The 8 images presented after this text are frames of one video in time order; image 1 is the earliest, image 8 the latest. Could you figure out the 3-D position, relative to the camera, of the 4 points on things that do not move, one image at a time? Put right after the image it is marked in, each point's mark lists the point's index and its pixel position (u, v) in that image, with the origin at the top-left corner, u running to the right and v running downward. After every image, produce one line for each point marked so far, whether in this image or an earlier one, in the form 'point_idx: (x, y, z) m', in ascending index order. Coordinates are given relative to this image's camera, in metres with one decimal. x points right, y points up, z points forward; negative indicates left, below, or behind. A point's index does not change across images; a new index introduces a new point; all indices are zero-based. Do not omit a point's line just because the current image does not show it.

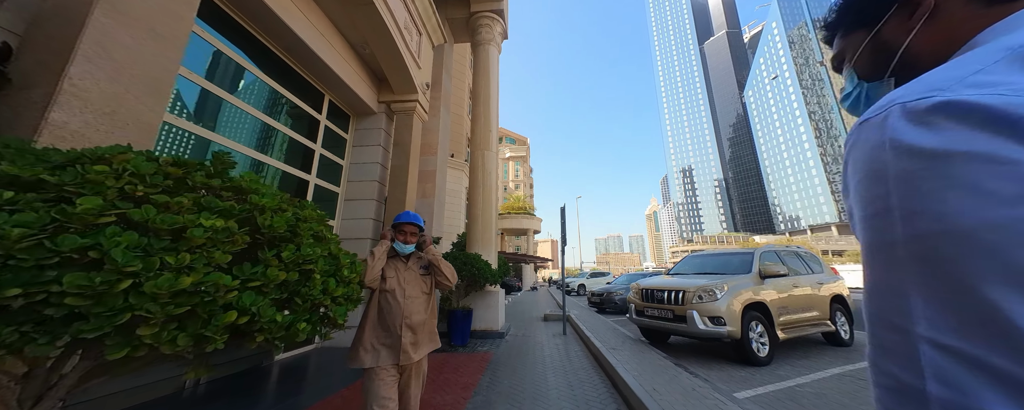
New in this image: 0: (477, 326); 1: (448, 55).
0: (-0.7, -2.5, +5.8) m
1: (-1.8, +4.1, +7.7) m
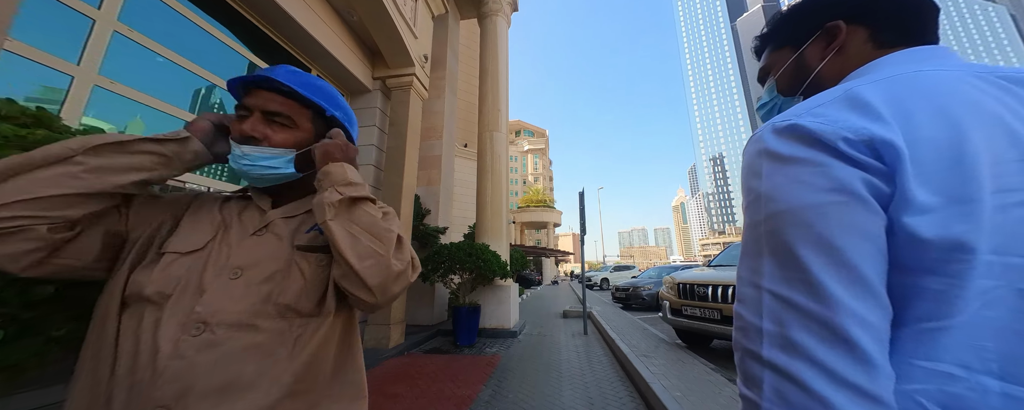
0: (-0.5, -2.2, +5.3) m
1: (-1.5, +4.4, +7.1) m
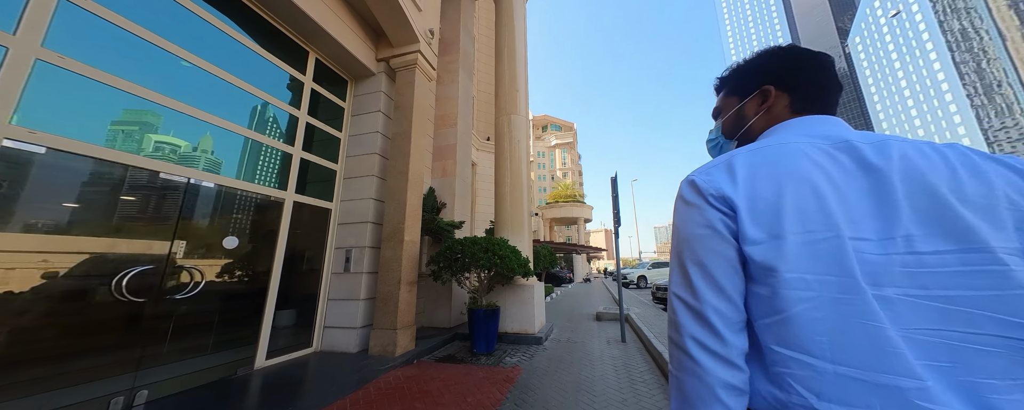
0: (0.0, -2.1, +4.7) m
1: (-1.1, +4.6, +6.6) m
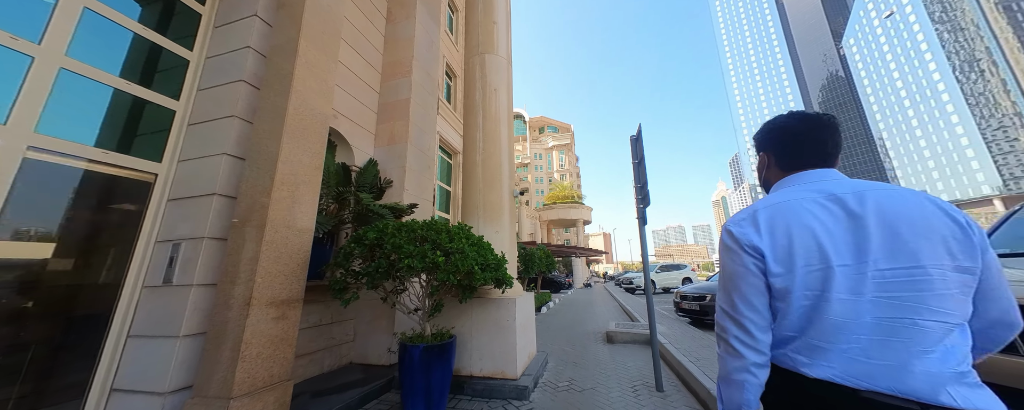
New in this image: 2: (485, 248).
0: (-0.4, -1.7, +3.0) m
1: (-1.5, +4.9, +5.0) m
2: (-0.3, -0.4, +2.8) m
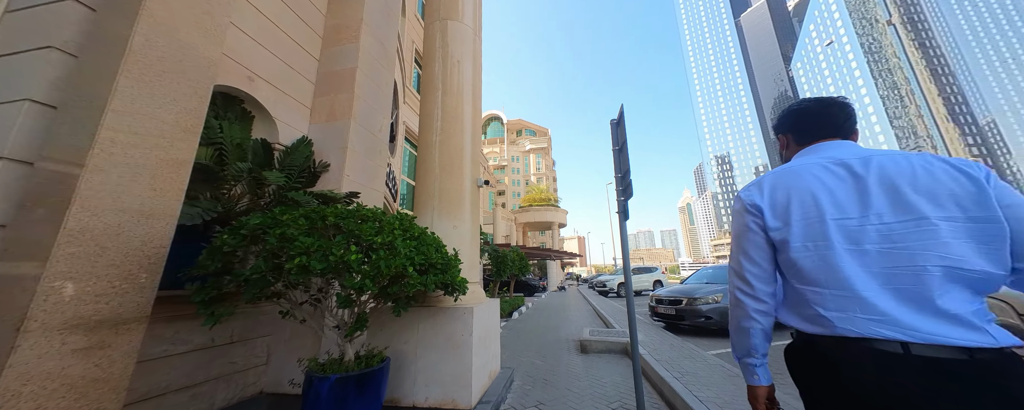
0: (-0.8, -1.6, +2.4) m
1: (-1.9, +5.0, +4.4) m
2: (-0.6, -0.3, +2.2) m
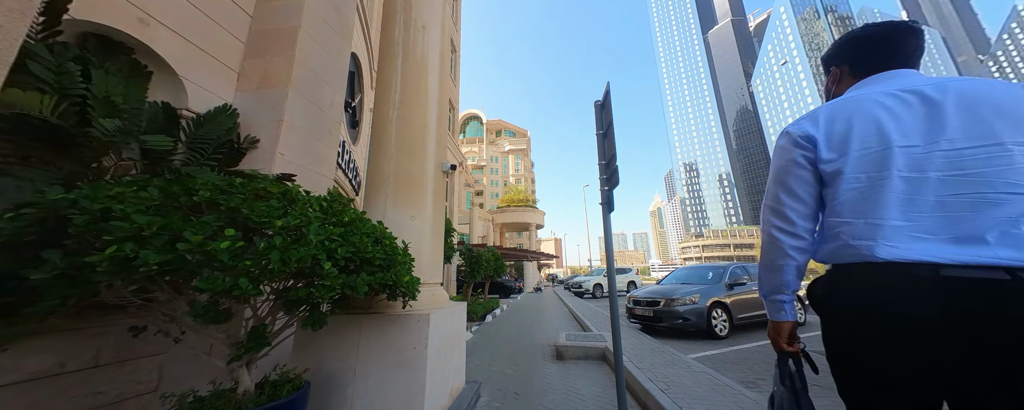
0: (-1.0, -1.5, +1.9) m
1: (-2.2, +5.1, +3.8) m
2: (-0.8, -0.2, +1.7) m
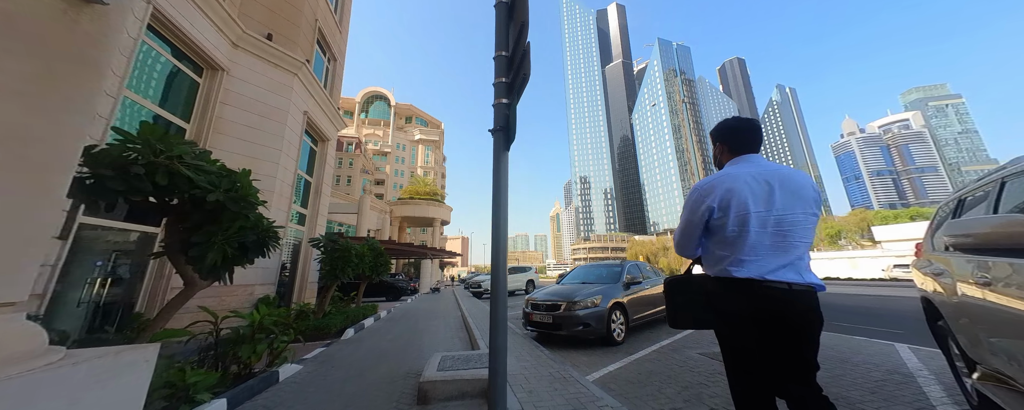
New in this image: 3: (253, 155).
0: (-1.8, -1.0, 0.0) m
1: (-3.0, +5.7, +1.5) m
2: (-1.4, +0.3, -0.2) m
3: (-6.3, +1.2, +6.8) m
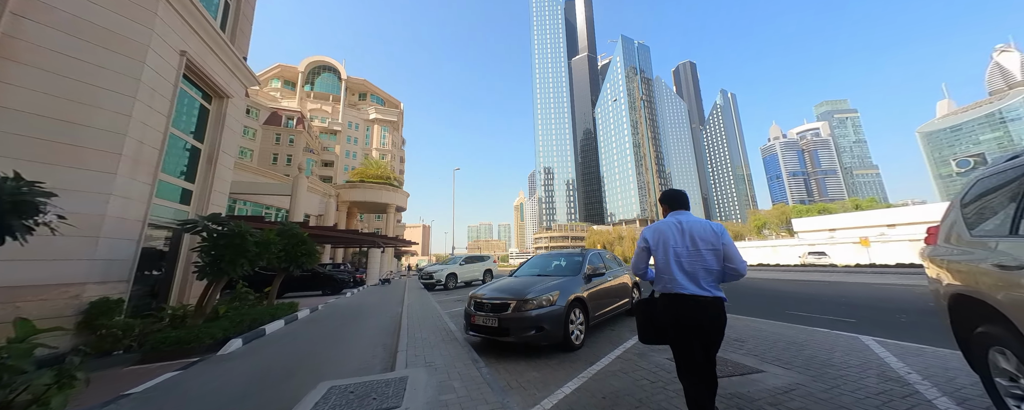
0: (-2.0, -0.8, -1.3) m
1: (-3.2, +6.0, -0.3) m
2: (-1.6, +0.5, -1.5) m
3: (-7.3, +1.8, +4.7) m
